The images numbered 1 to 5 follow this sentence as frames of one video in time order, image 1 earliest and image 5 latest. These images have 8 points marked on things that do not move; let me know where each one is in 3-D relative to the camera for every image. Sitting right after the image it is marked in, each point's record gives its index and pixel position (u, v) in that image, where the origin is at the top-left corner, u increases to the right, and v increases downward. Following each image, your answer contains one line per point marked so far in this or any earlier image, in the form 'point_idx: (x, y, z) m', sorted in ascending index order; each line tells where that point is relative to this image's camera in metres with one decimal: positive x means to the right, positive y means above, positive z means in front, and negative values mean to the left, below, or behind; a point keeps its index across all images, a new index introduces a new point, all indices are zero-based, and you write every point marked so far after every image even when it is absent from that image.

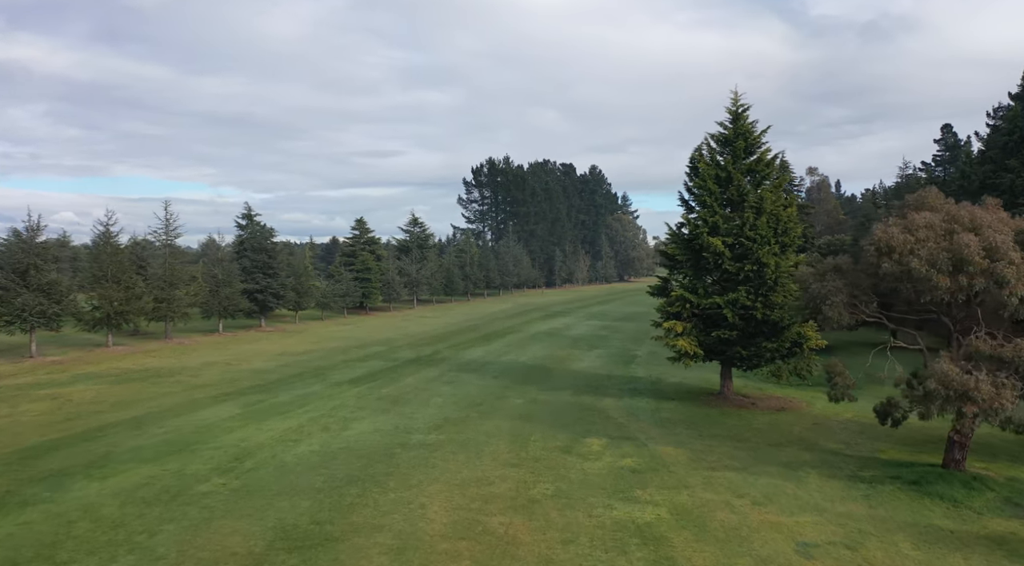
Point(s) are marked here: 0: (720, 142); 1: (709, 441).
0: (+5.3, +3.6, +17.8) m
1: (+4.0, -3.2, +14.1) m
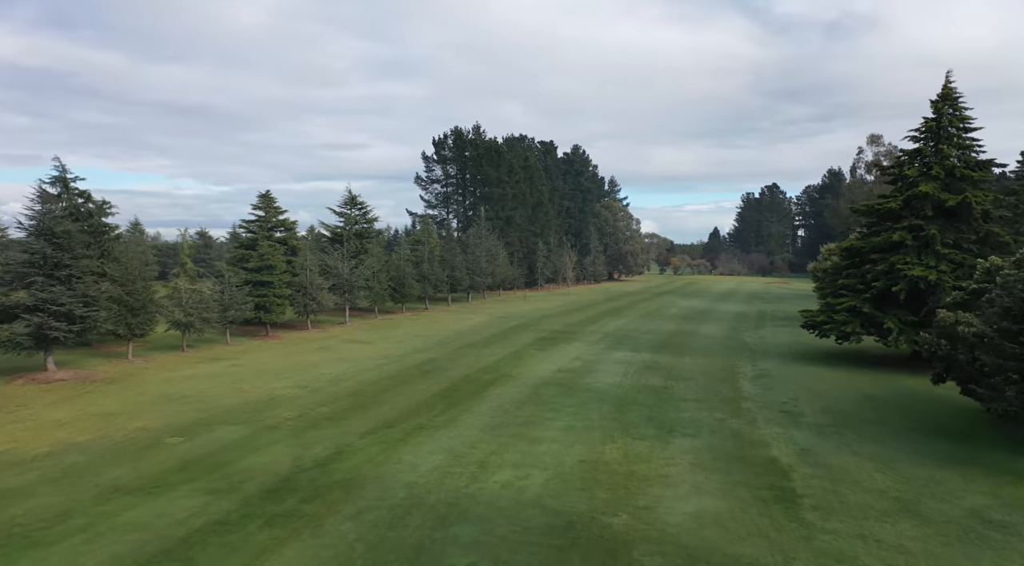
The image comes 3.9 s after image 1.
0: (+5.6, +3.1, +3.4) m
1: (+4.5, -3.7, -0.3) m
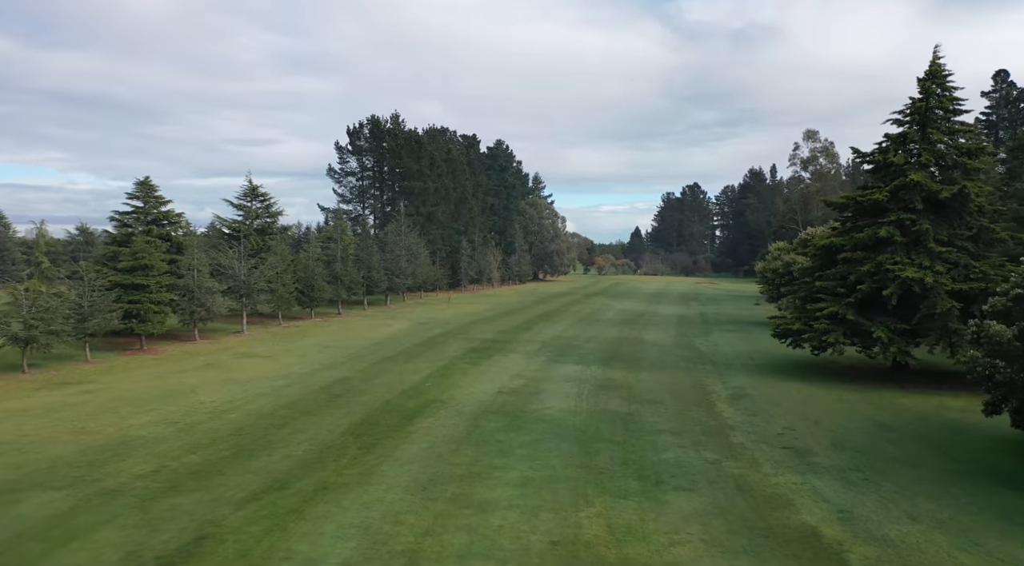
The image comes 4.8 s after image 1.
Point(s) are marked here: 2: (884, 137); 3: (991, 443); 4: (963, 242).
0: (+5.9, +3.1, +0.4) m
1: (+5.2, -3.7, -3.5) m
2: (+9.7, +3.8, +18.2) m
3: (+8.4, -2.8, +12.3) m
4: (+11.2, +1.0, +17.5) m
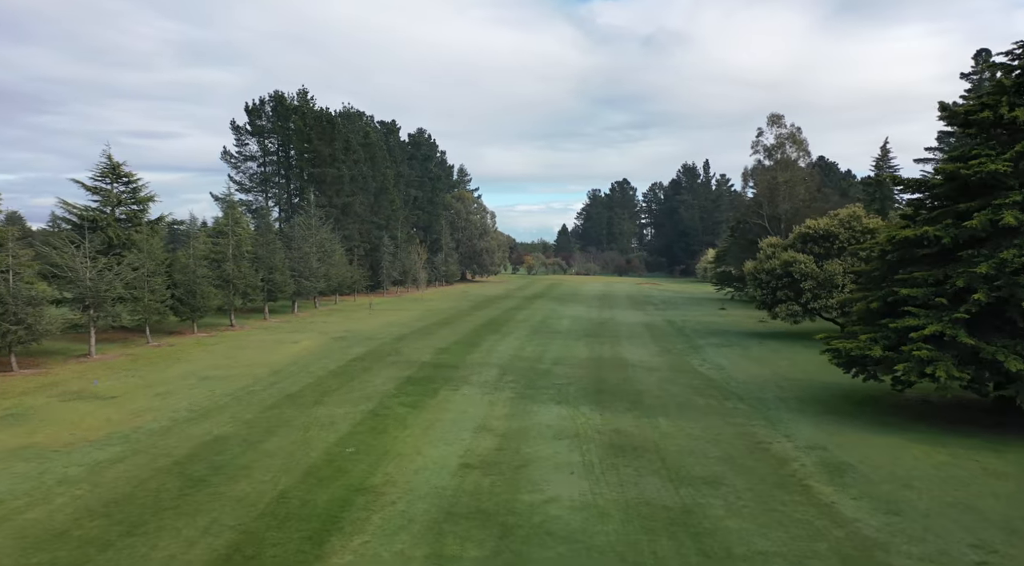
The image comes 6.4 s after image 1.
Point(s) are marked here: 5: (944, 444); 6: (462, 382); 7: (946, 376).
0: (+7.4, +2.9, -5.2) m
1: (+7.2, -3.9, -9.1) m
2: (+9.0, +3.6, +13.0) m
3: (+8.5, -3.0, +7.0) m
4: (+10.7, +0.9, +12.4) m
5: (+7.4, -2.8, +12.0) m
6: (-1.3, -2.5, +18.0) m
7: (+7.7, -1.7, +12.4) m
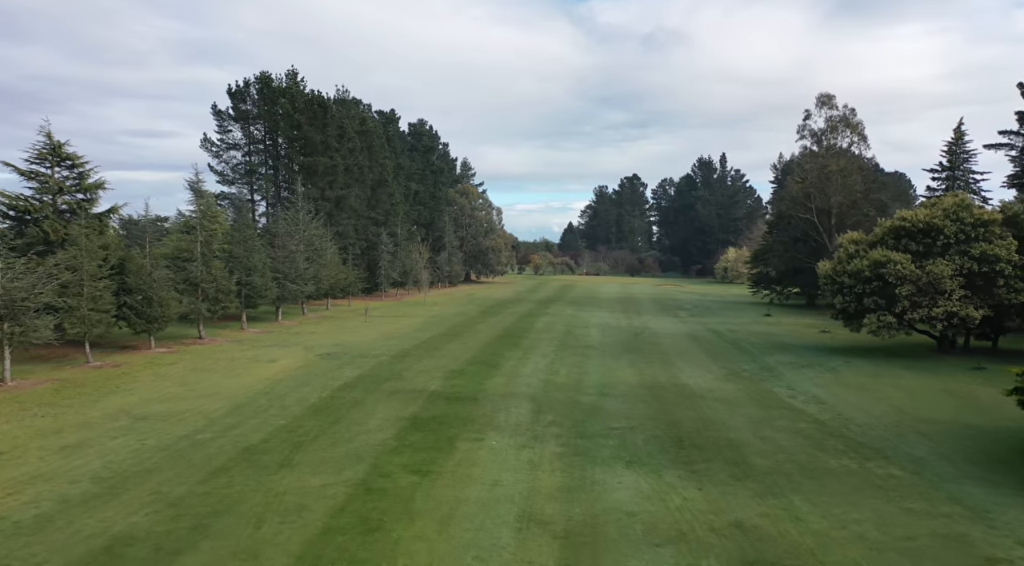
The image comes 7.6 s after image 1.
0: (+8.3, +2.7, -9.9) m
1: (+8.0, -4.1, -13.8) m
2: (+9.8, +3.5, +8.2) m
3: (+9.3, -3.1, +2.2) m
4: (+11.5, +0.7, +7.7) m
5: (+8.2, -2.9, +7.2) m
6: (-0.5, -2.7, +13.3) m
7: (+8.5, -1.8, +7.7) m
